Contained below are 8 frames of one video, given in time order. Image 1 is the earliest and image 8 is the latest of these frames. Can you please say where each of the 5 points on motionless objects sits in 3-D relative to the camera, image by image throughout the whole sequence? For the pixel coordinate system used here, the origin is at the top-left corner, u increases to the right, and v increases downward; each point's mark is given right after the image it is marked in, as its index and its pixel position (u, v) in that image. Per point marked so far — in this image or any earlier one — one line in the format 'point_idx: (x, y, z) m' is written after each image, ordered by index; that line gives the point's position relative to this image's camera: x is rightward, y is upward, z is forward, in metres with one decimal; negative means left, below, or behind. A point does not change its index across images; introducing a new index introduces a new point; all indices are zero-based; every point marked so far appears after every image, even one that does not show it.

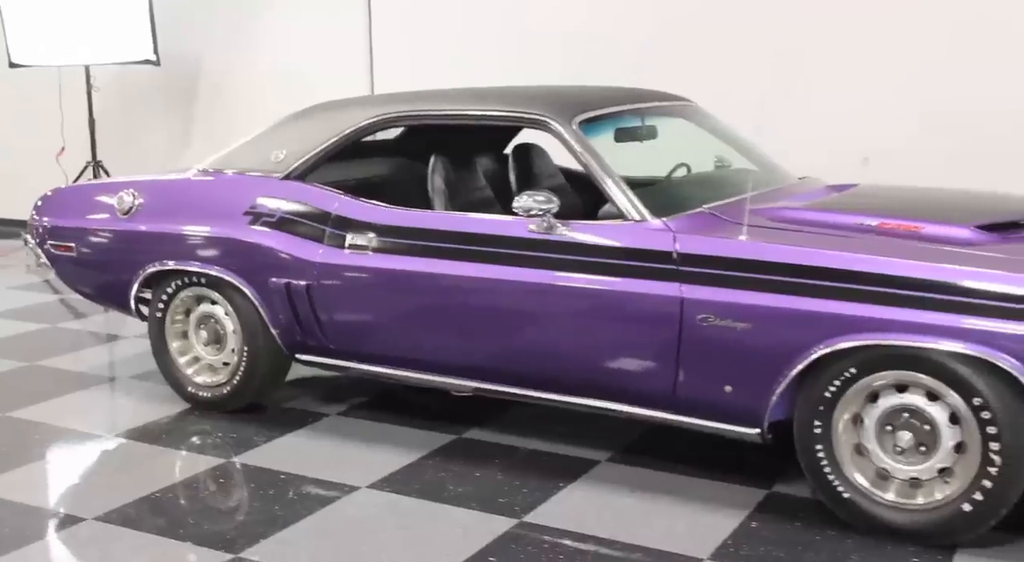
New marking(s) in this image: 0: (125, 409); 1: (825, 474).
0: (-1.6, -0.5, +4.6) m
1: (+0.9, -0.5, +3.3) m
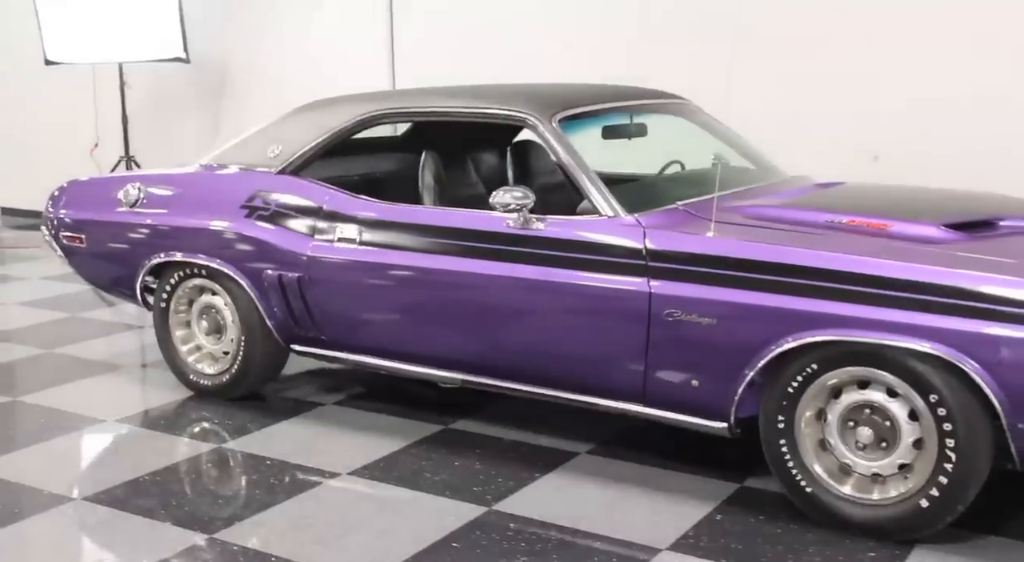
0: (-1.6, -0.5, +4.8) m
1: (+0.8, -0.5, +3.3) m
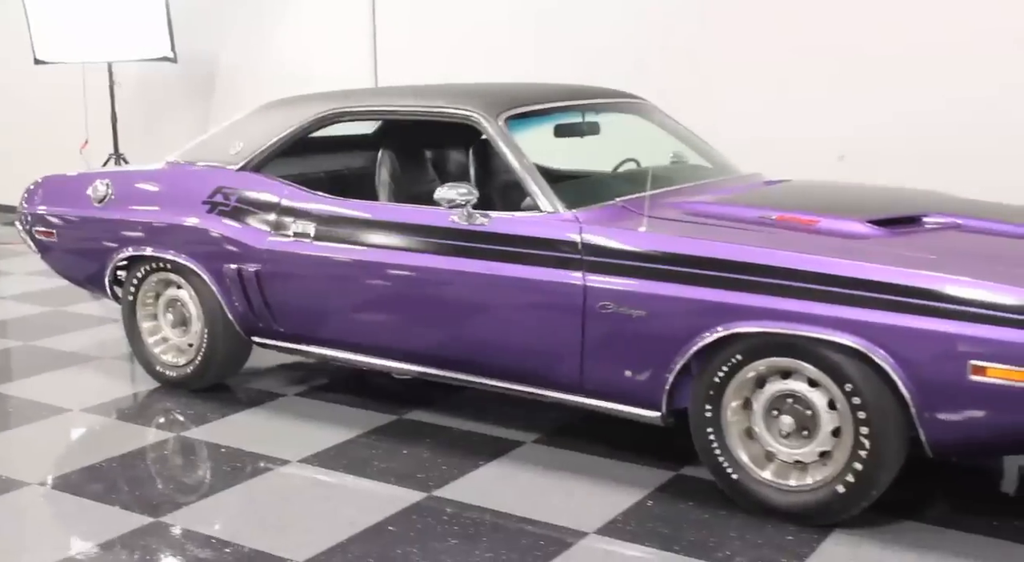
0: (-1.8, -0.4, +4.9) m
1: (+0.6, -0.5, +3.4) m
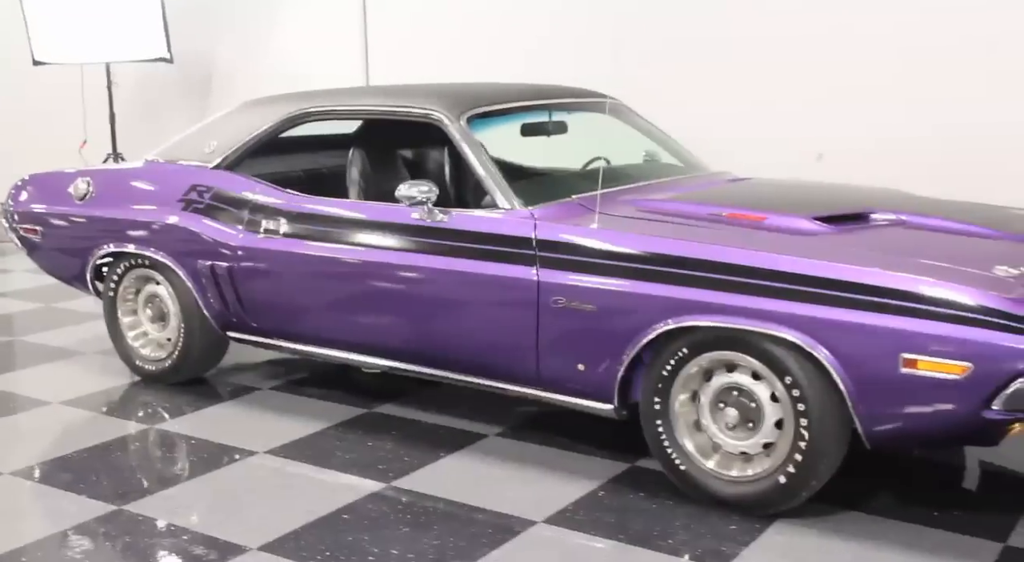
0: (-1.9, -0.4, +5.0) m
1: (+0.5, -0.5, +3.5) m
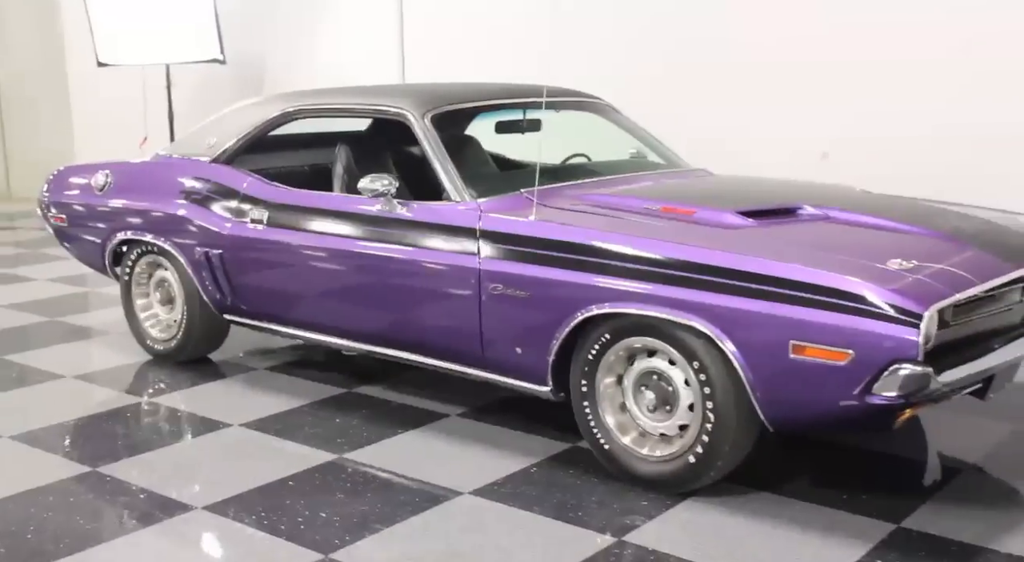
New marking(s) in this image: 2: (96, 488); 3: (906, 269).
0: (-1.9, -0.4, +5.4) m
1: (+0.2, -0.5, +3.7) m
2: (-1.3, -0.7, +3.8) m
3: (+1.1, 0.0, +3.2) m
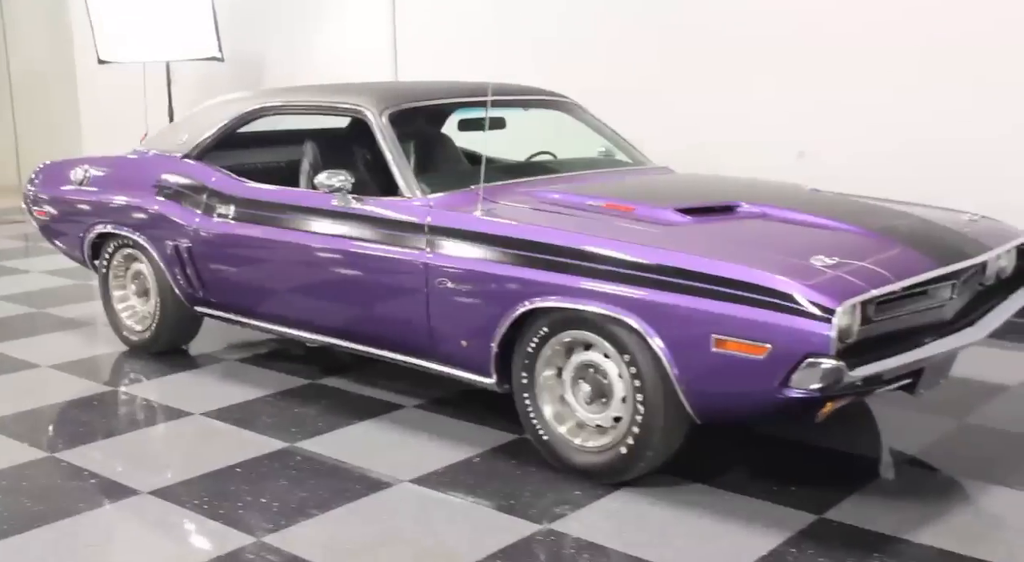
0: (-2.1, -0.3, +5.6) m
1: (+0.1, -0.4, +3.8) m
2: (-1.5, -0.6, +3.9) m
3: (+0.9, 0.0, +3.3) m
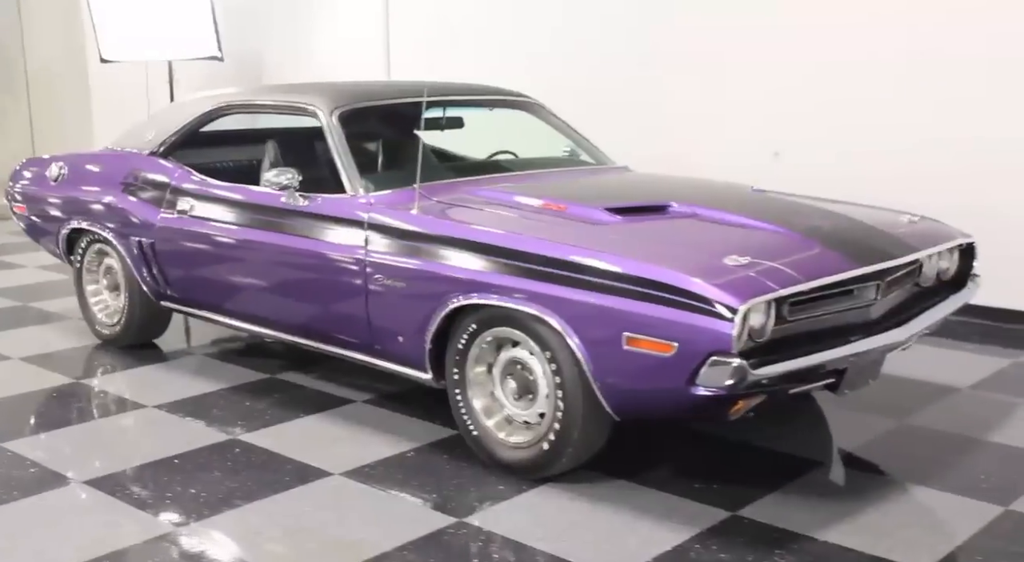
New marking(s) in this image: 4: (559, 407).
0: (-2.2, -0.3, +5.7) m
1: (-0.2, -0.4, +3.9) m
2: (-1.7, -0.6, +4.0) m
3: (+0.7, 0.0, +3.3) m
4: (+0.1, -0.4, +3.5) m
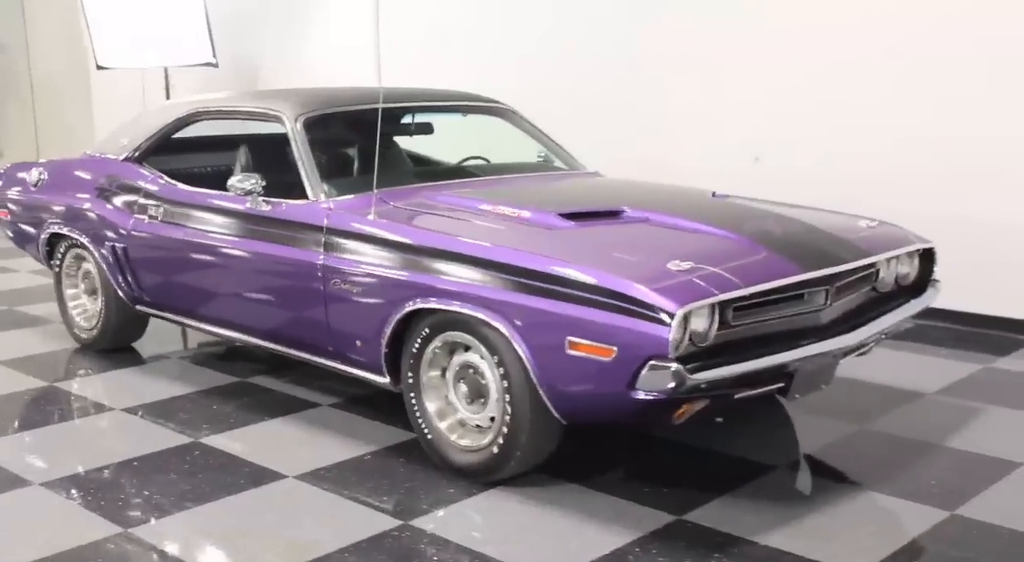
0: (-2.4, -0.3, +5.8) m
1: (-0.3, -0.5, +3.9) m
2: (-1.9, -0.6, +4.0) m
3: (+0.5, 0.0, +3.3) m
4: (0.0, -0.4, +3.6) m
